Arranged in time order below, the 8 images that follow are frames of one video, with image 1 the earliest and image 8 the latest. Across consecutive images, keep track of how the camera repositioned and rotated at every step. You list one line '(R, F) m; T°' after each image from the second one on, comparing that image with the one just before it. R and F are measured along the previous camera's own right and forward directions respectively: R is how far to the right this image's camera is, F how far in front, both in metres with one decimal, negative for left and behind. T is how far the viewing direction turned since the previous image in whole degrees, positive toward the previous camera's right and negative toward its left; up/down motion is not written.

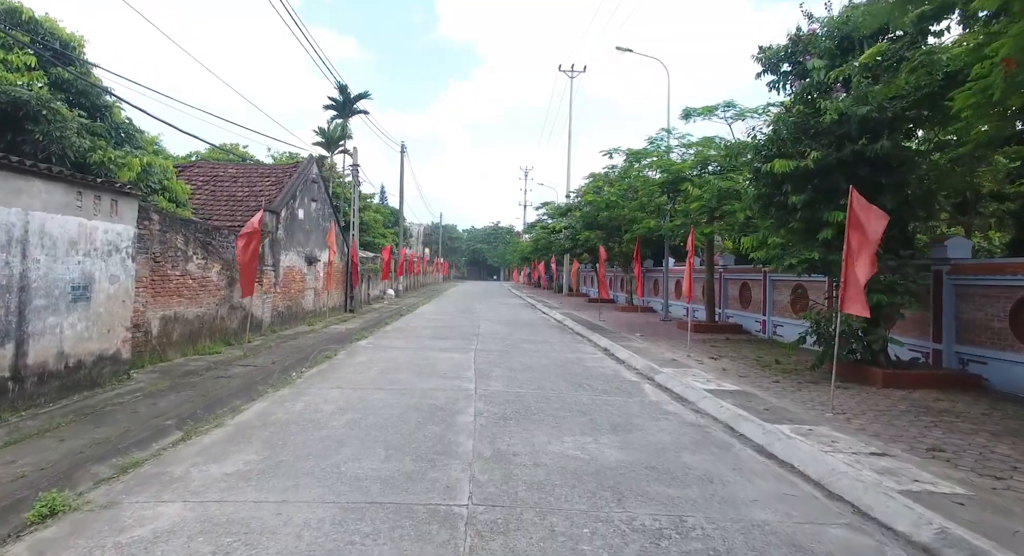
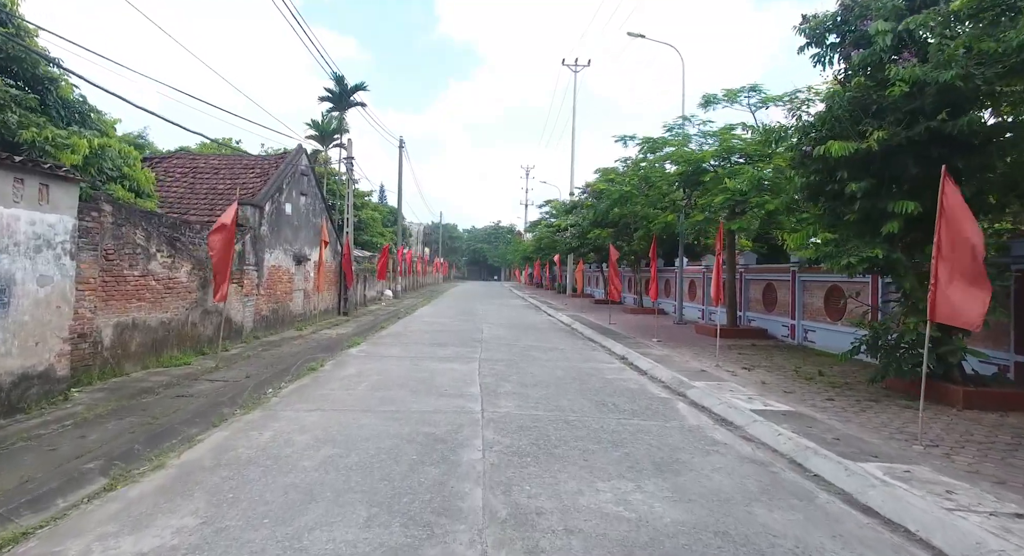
(-0.1, +1.0) m; 0°
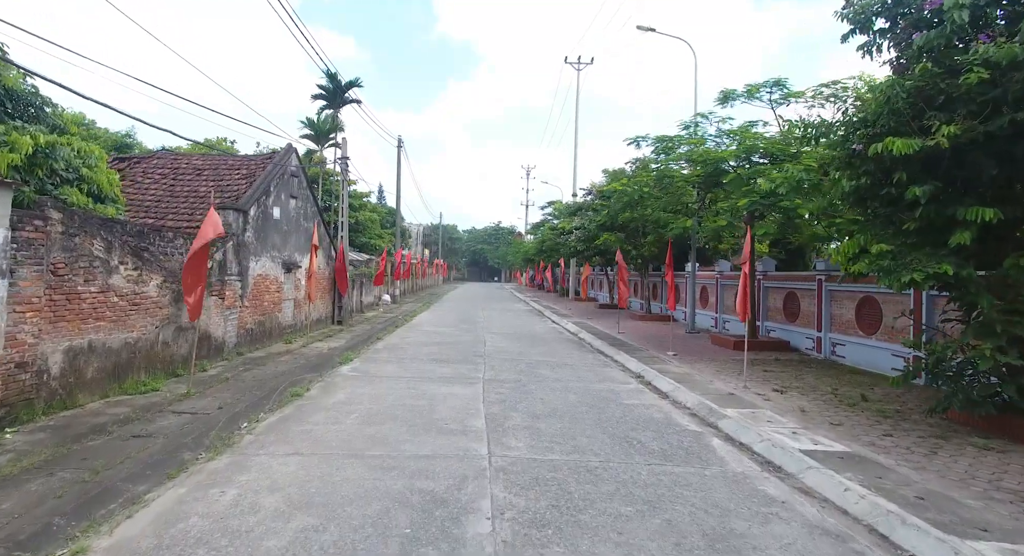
(-0.1, +0.8) m; 0°
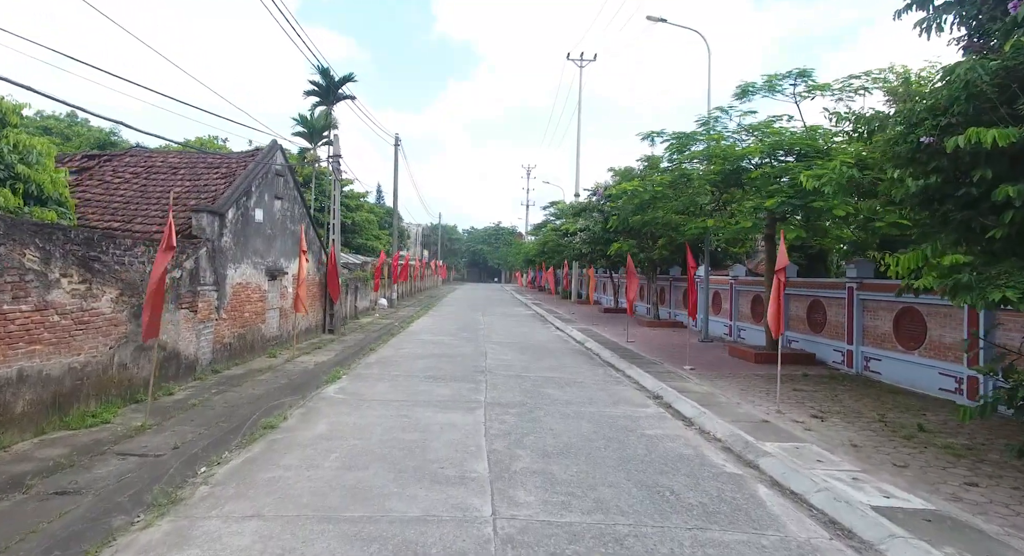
(-0.1, +0.9) m; 0°
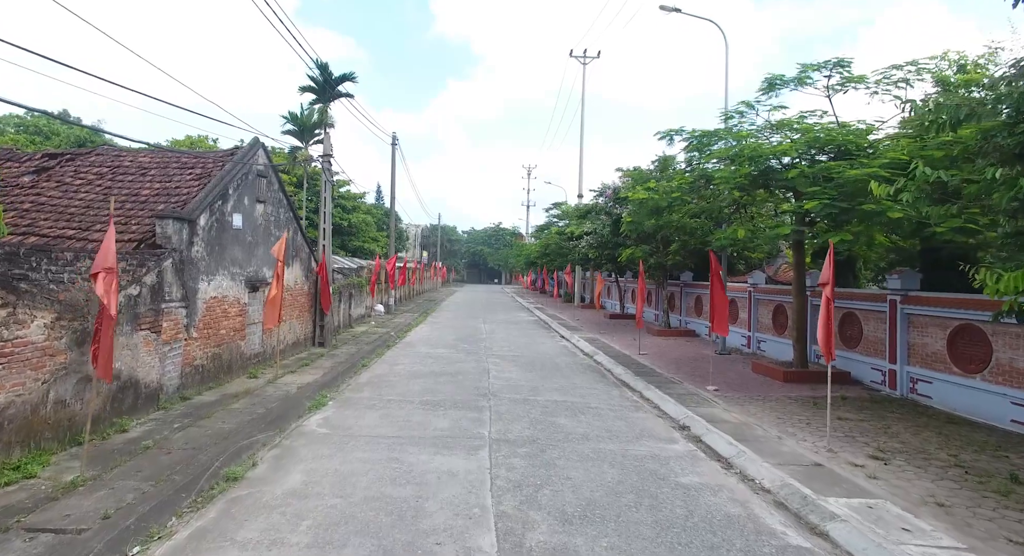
(-0.1, +1.0) m; 0°
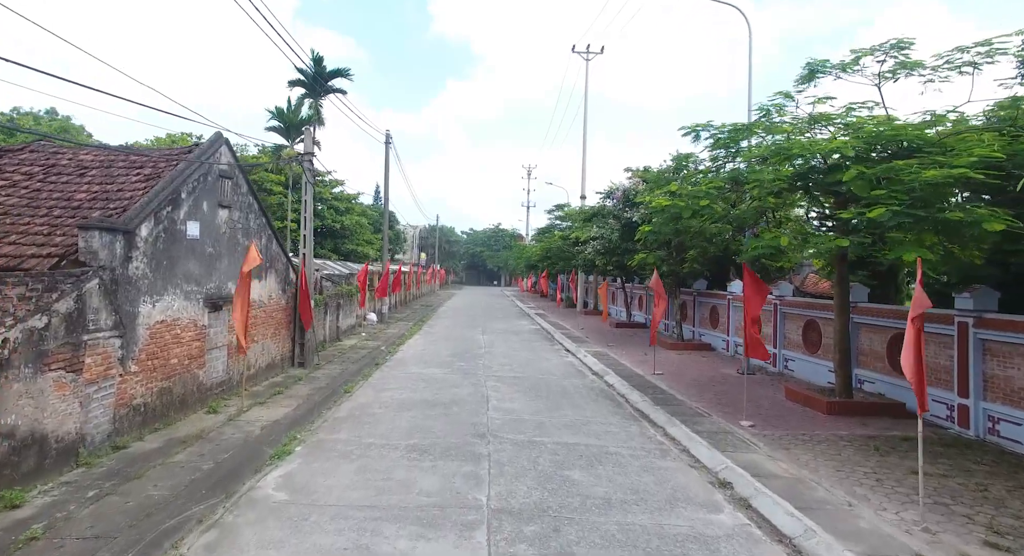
(0.0, +1.3) m; 0°
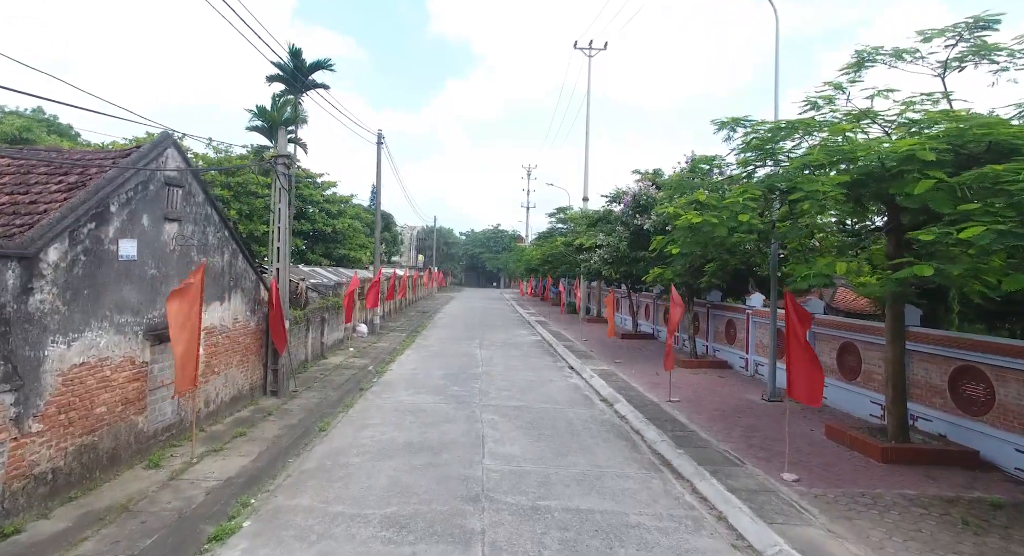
(0.0, +1.3) m; 0°
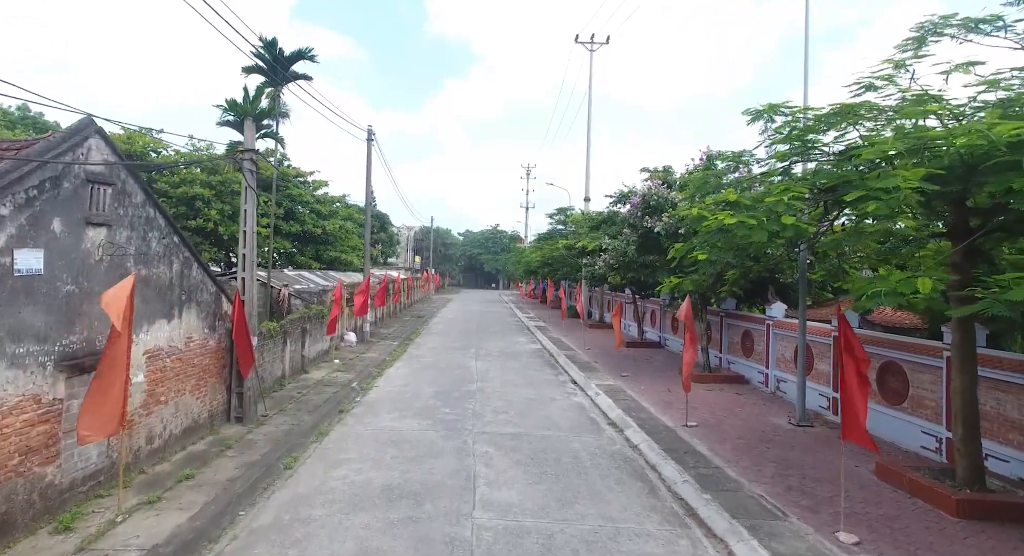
(0.0, +1.3) m; 0°
